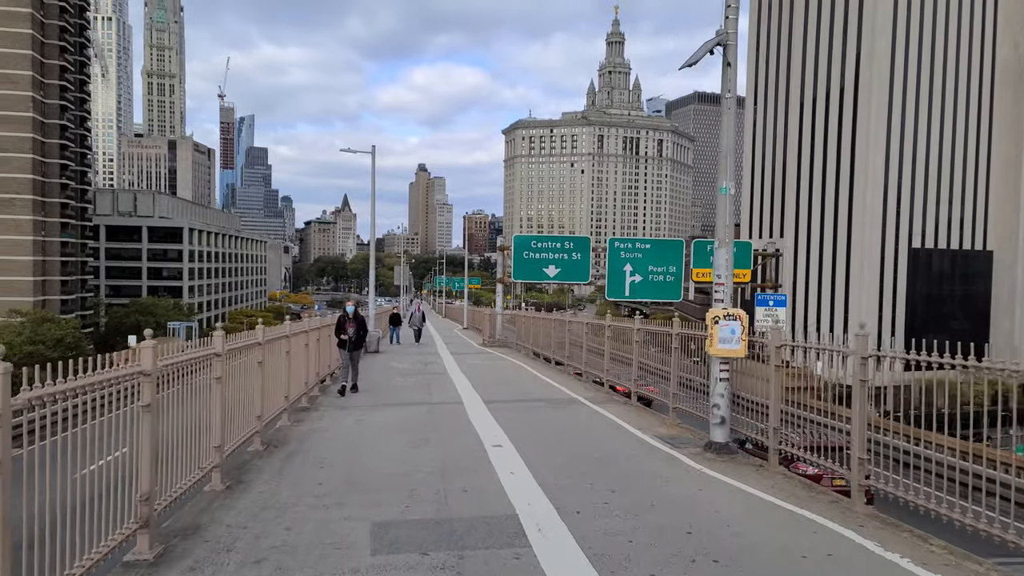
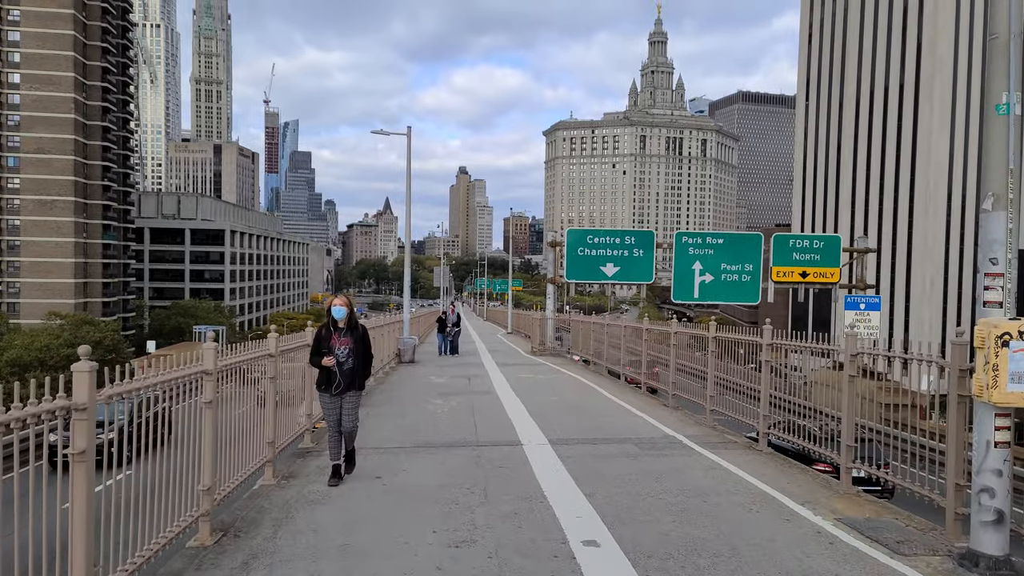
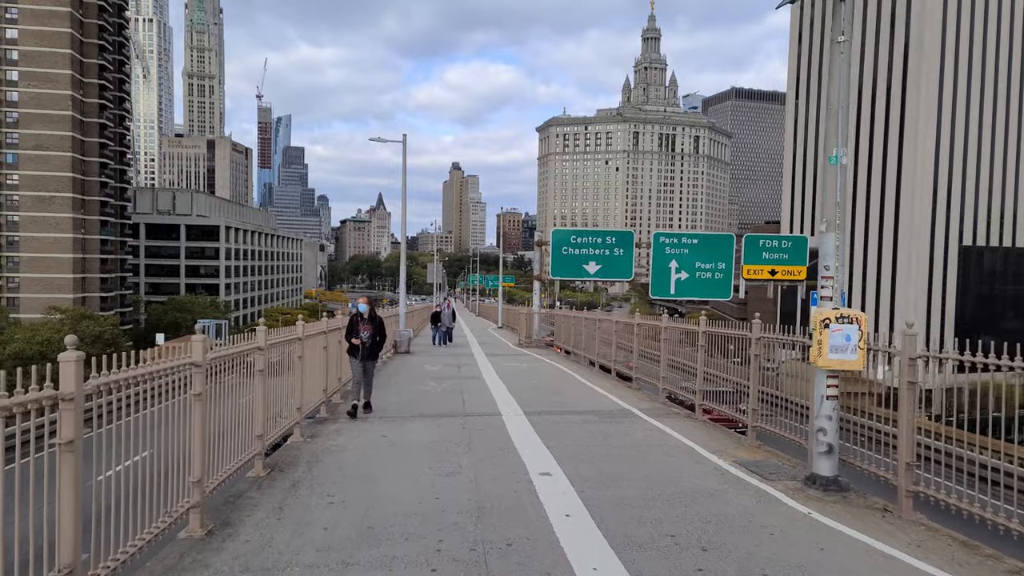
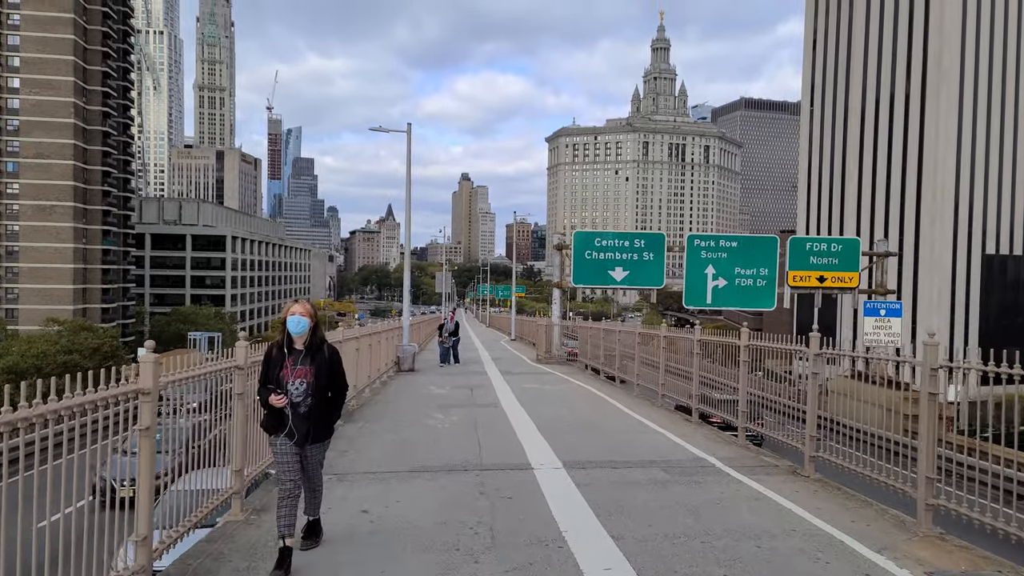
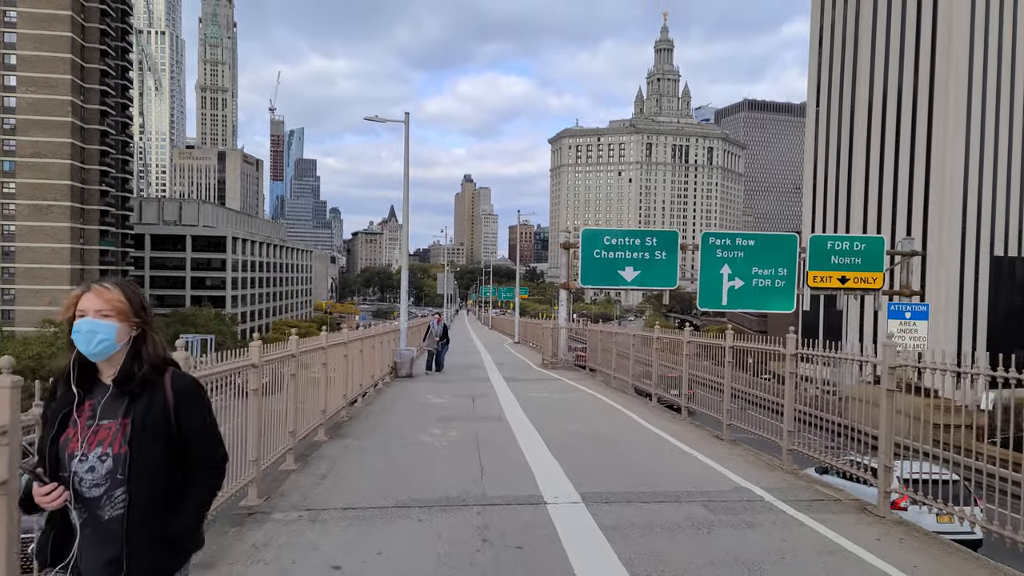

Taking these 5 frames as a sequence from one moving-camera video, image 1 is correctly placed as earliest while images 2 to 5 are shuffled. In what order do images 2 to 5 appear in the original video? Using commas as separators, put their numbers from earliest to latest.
3, 2, 4, 5
